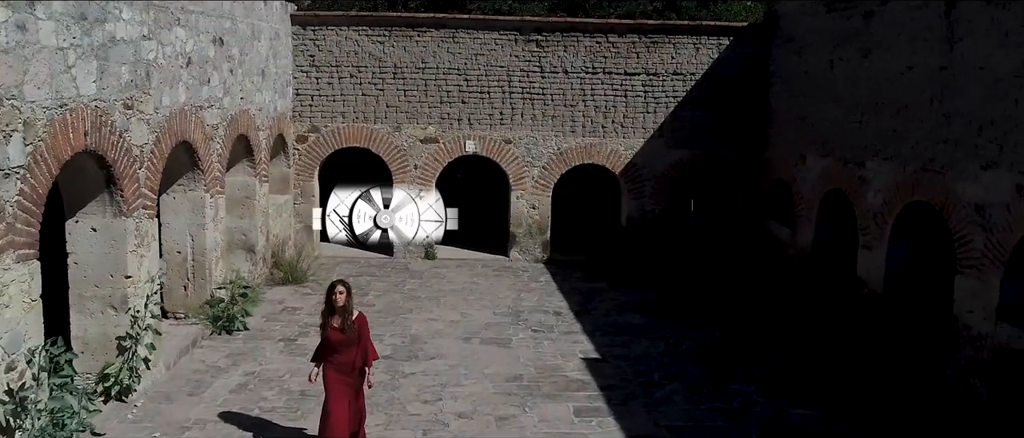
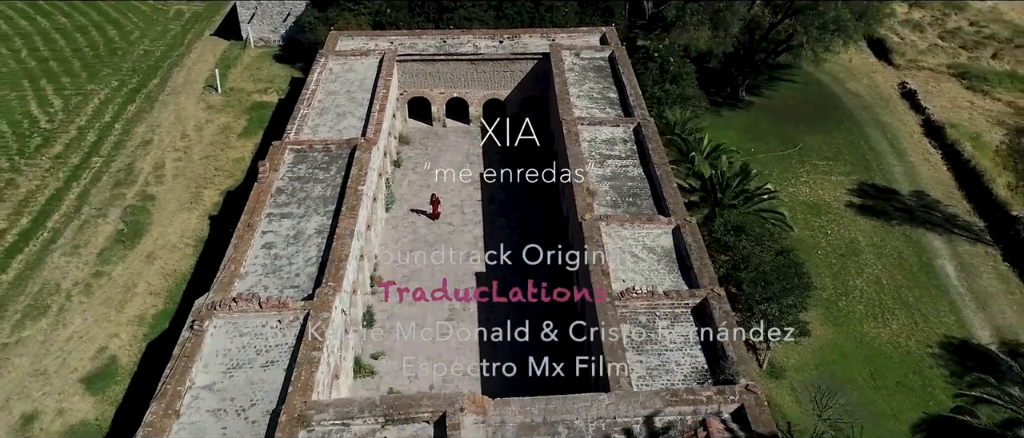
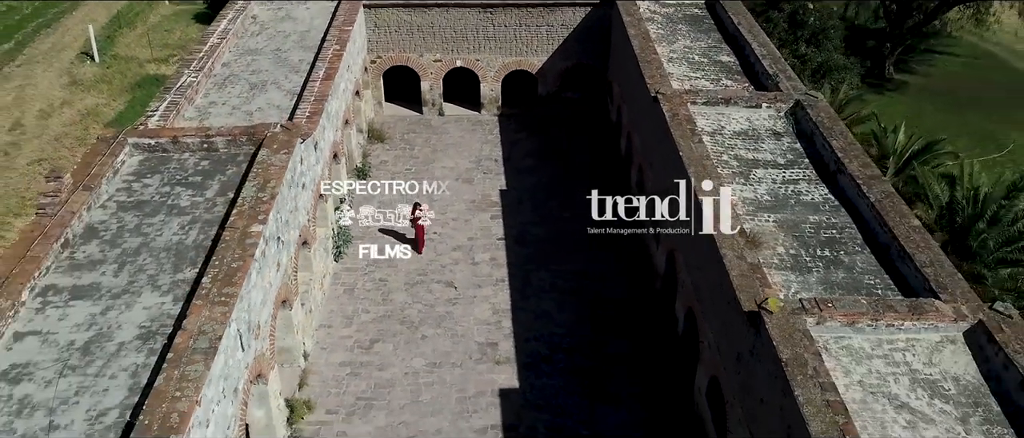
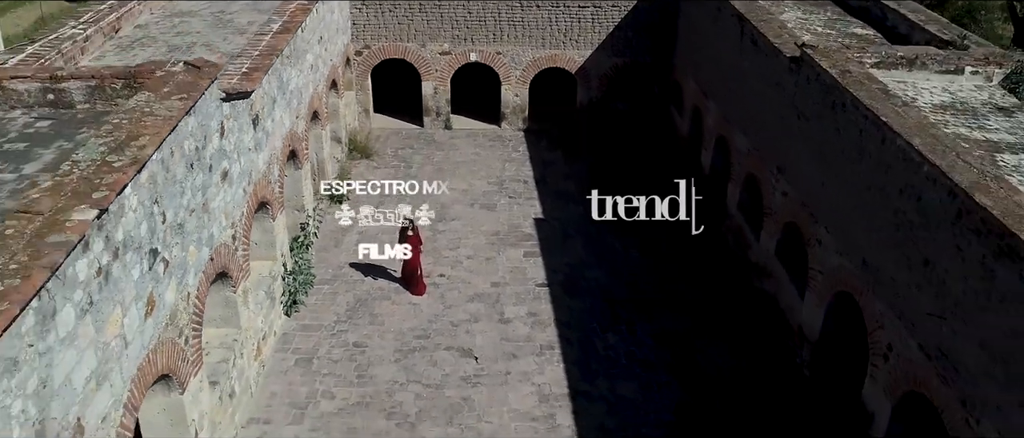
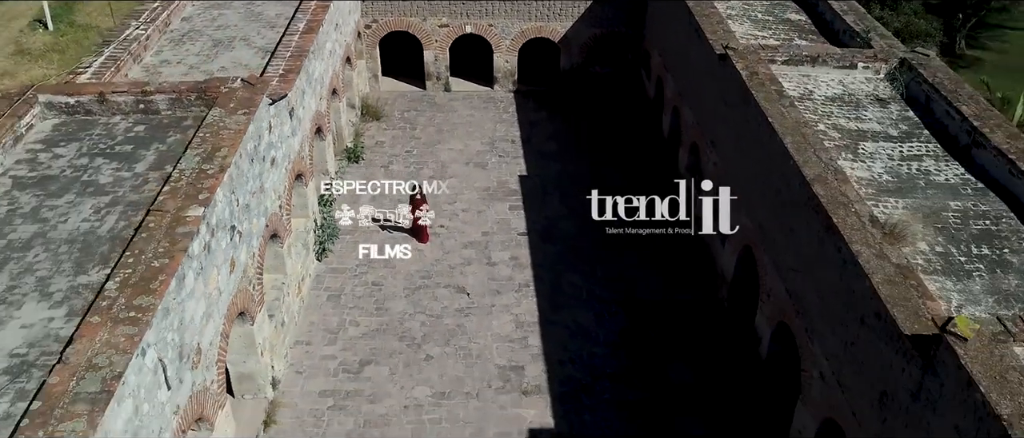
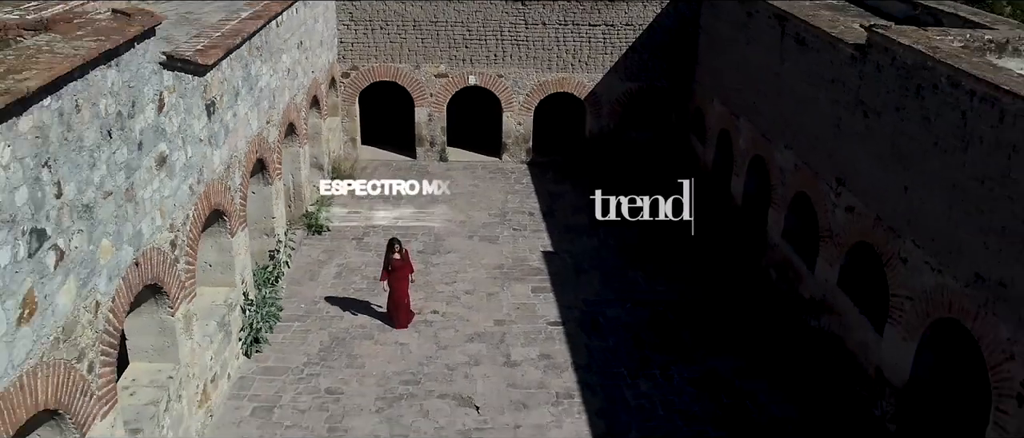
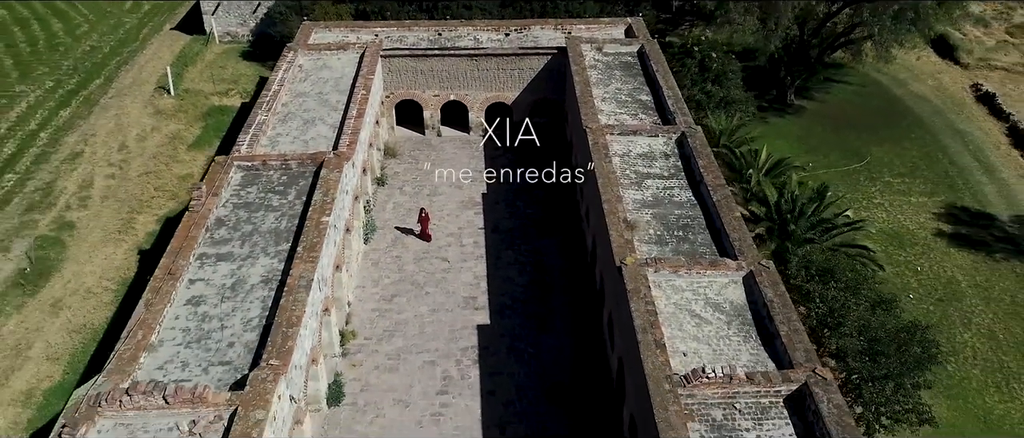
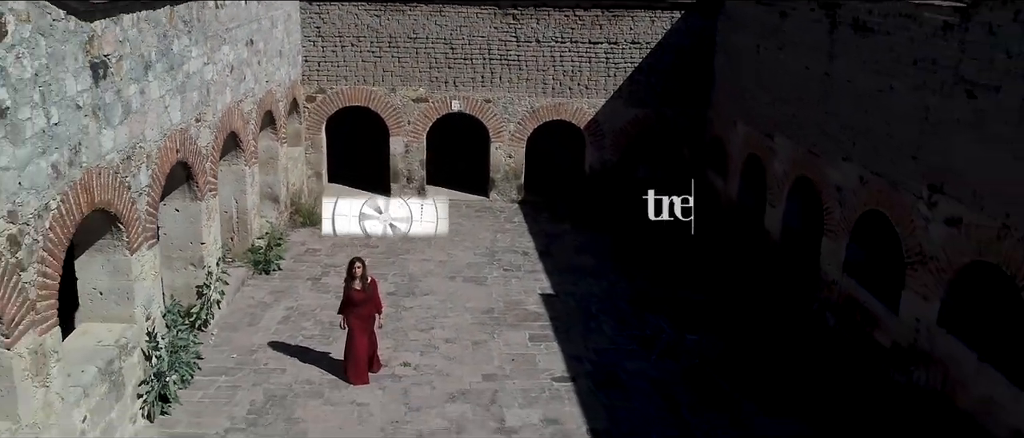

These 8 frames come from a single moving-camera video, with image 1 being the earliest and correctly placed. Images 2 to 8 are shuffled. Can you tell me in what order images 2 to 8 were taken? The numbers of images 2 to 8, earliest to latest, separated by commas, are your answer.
8, 6, 4, 5, 3, 7, 2
